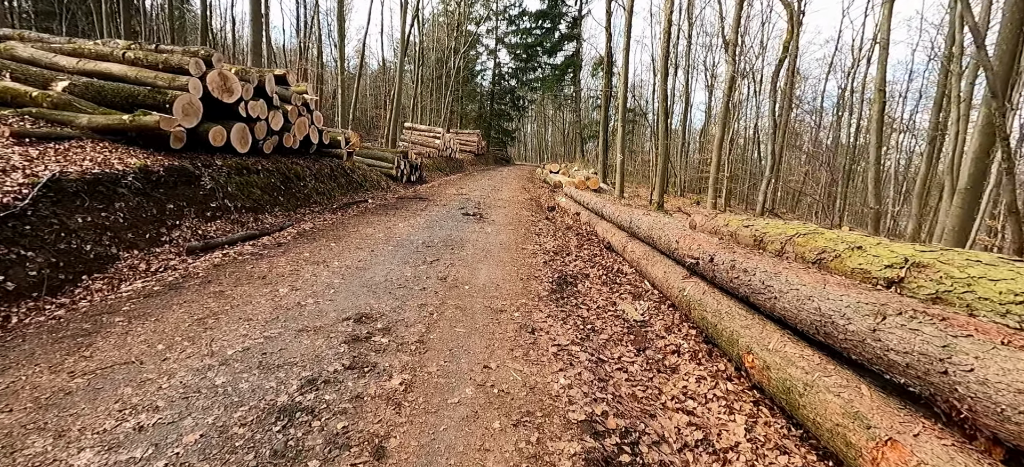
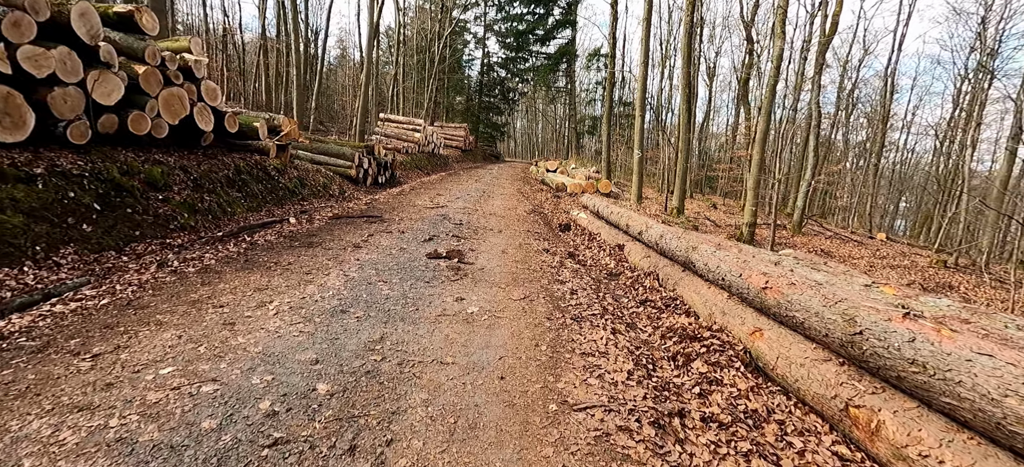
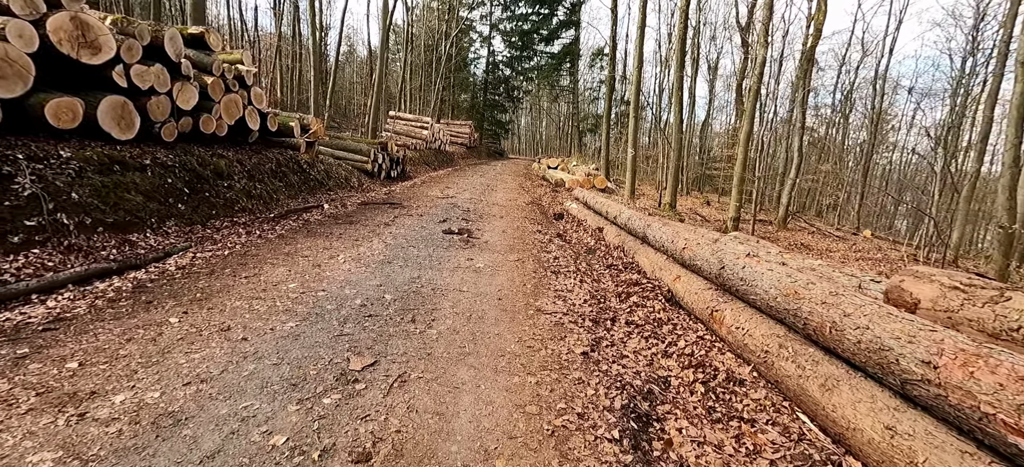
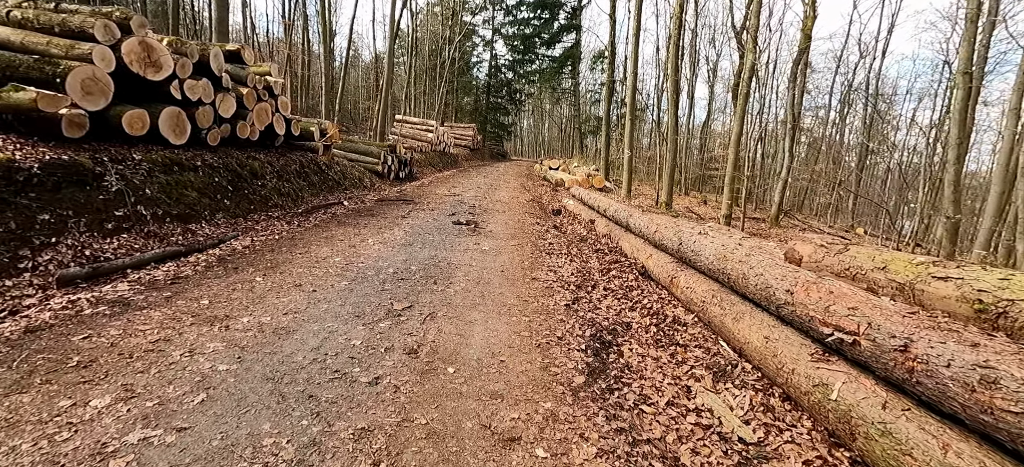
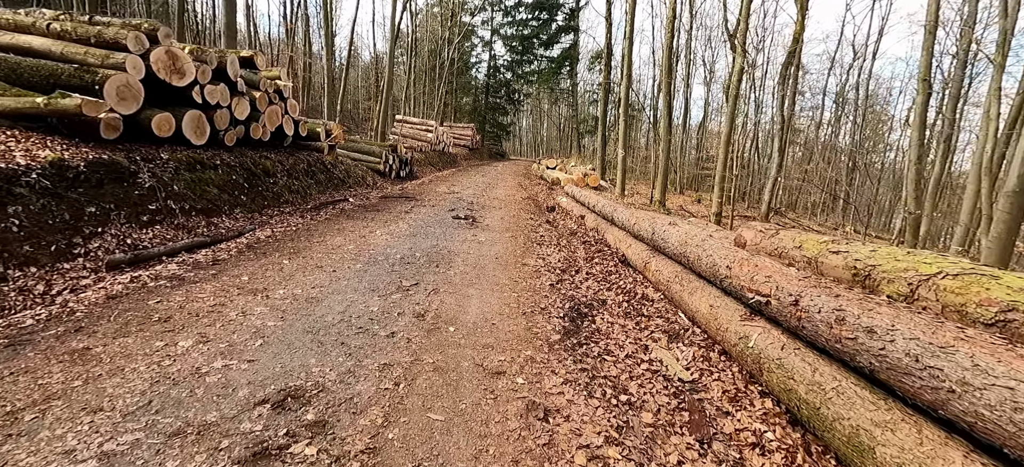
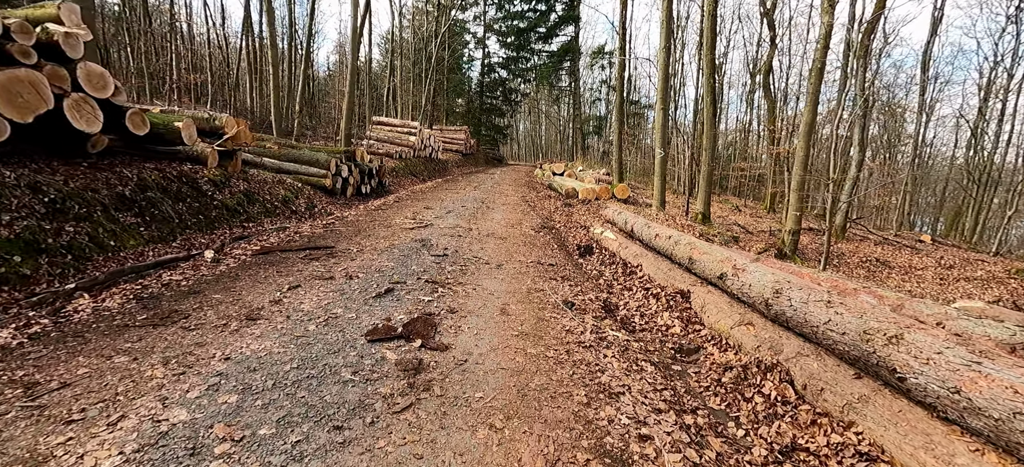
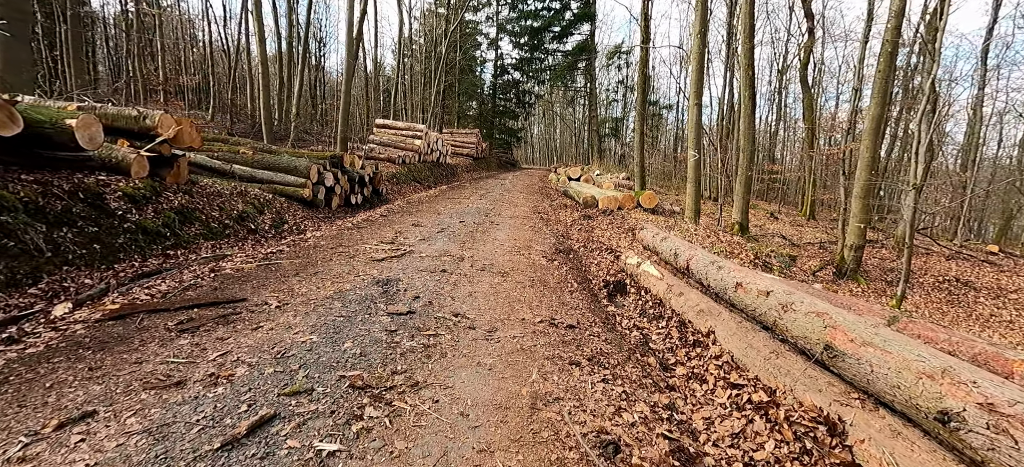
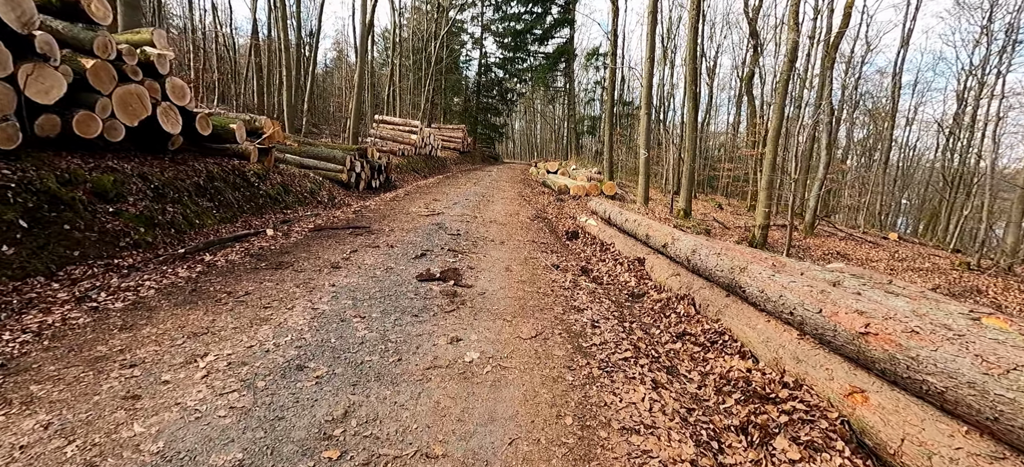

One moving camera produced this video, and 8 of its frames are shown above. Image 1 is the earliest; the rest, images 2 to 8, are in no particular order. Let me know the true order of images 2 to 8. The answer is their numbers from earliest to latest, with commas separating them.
5, 4, 3, 2, 8, 6, 7
